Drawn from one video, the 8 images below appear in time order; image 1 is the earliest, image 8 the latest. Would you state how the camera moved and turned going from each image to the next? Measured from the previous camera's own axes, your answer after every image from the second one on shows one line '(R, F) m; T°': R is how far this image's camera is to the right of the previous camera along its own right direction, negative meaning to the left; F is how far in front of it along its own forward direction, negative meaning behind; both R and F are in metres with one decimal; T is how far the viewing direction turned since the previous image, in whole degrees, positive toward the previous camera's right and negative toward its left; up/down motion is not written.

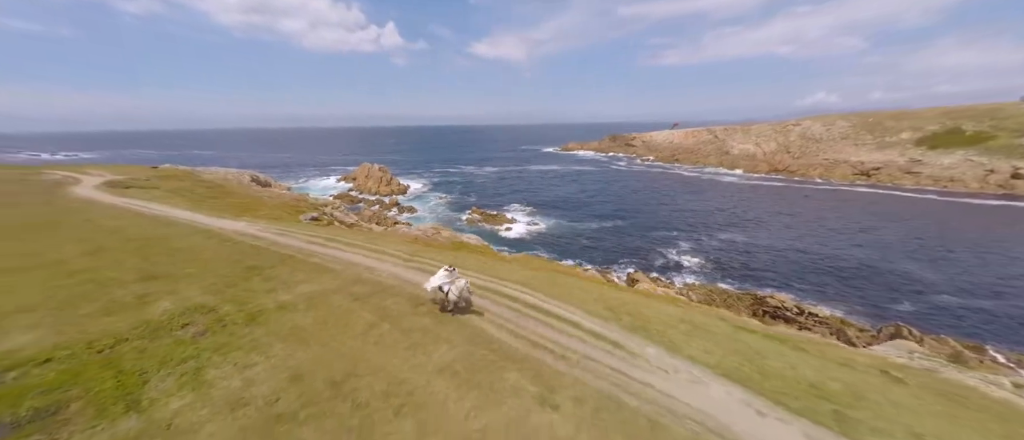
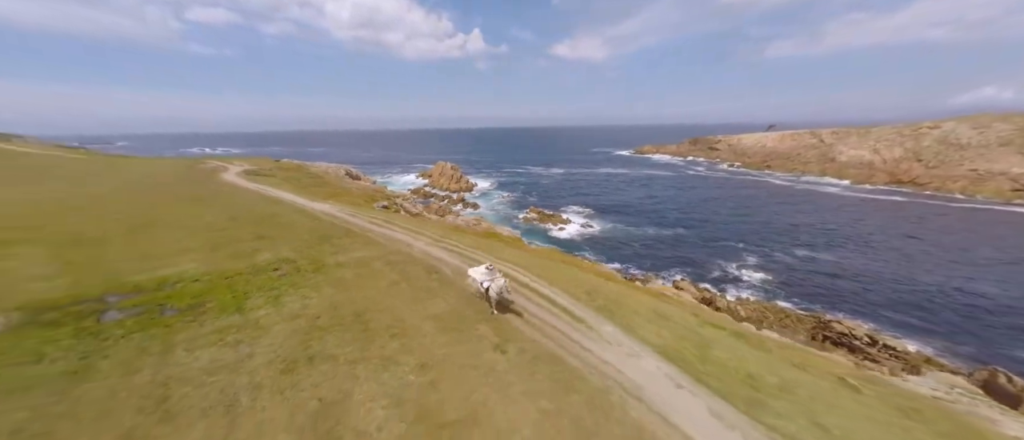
(+2.0, -1.2) m; -12°
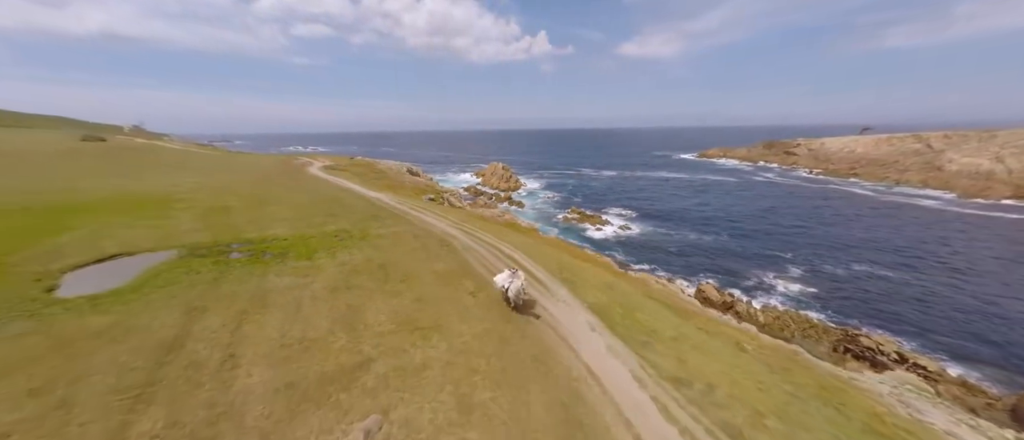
(+2.2, -2.1) m; -10°
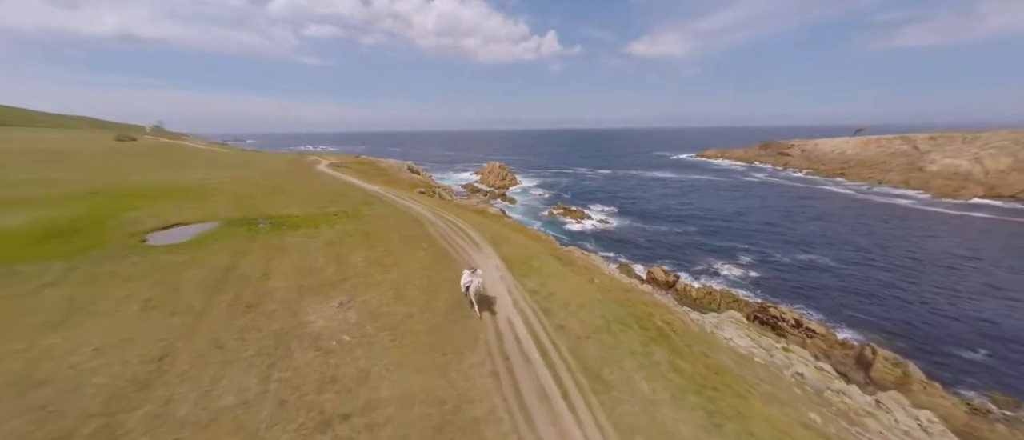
(+2.6, -3.8) m; -1°
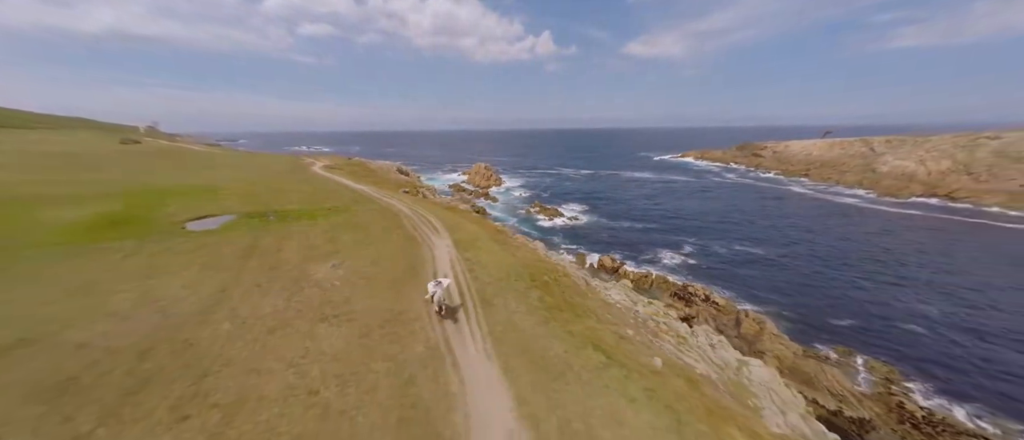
(+2.4, -4.4) m; +1°
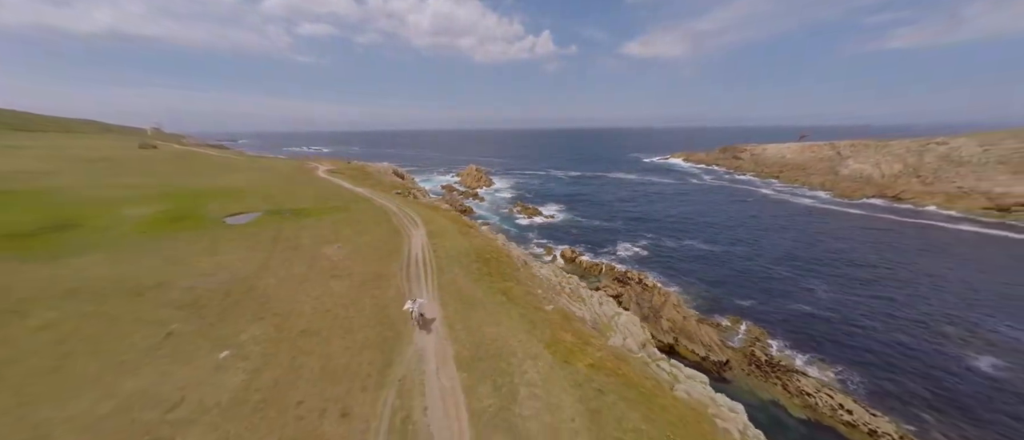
(+2.8, -5.5) m; 0°
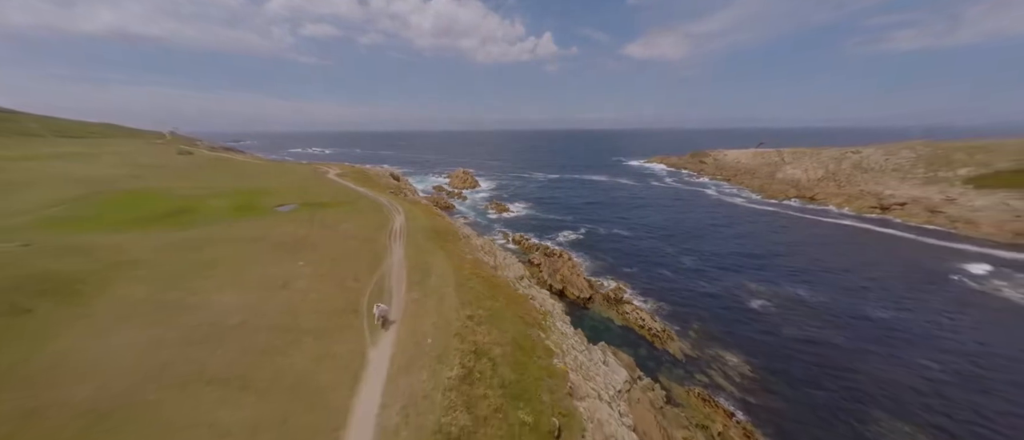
(+5.8, -12.2) m; 0°
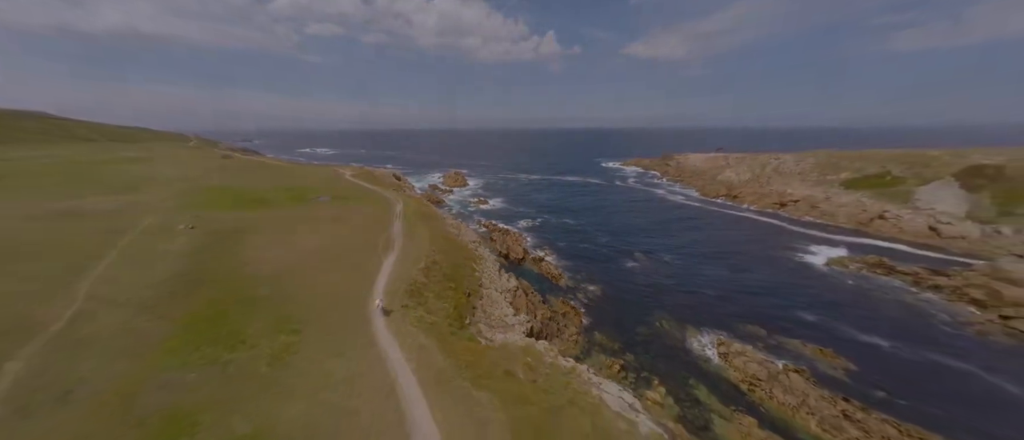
(+6.5, -17.4) m; 0°
